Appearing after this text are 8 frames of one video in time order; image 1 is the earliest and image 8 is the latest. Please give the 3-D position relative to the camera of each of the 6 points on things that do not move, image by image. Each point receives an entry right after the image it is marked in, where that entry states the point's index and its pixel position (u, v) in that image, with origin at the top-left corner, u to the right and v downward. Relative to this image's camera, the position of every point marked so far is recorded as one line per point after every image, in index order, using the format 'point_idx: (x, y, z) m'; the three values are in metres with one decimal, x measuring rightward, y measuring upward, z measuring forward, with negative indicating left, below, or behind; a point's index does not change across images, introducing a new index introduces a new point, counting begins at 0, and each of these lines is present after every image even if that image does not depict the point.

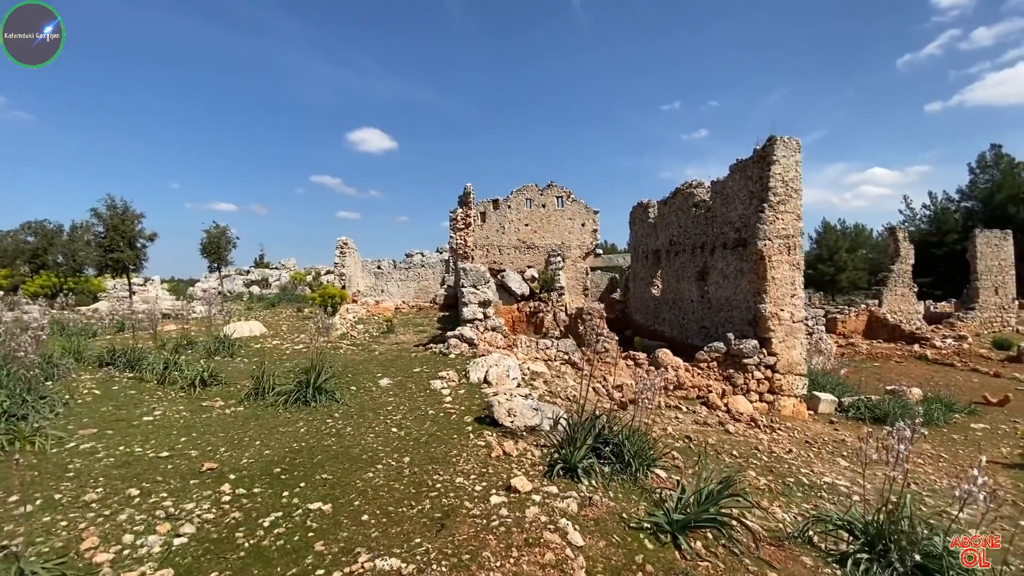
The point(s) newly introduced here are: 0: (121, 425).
0: (-5.6, -2.0, +7.0) m
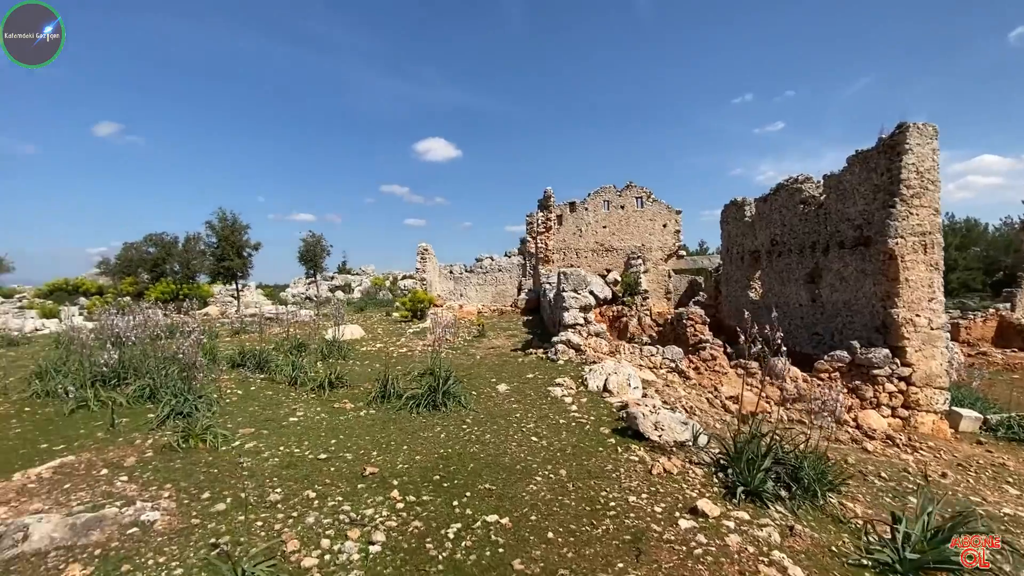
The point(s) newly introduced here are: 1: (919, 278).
0: (-3.6, -2.1, +7.4) m
1: (+11.3, +0.3, +13.4) m
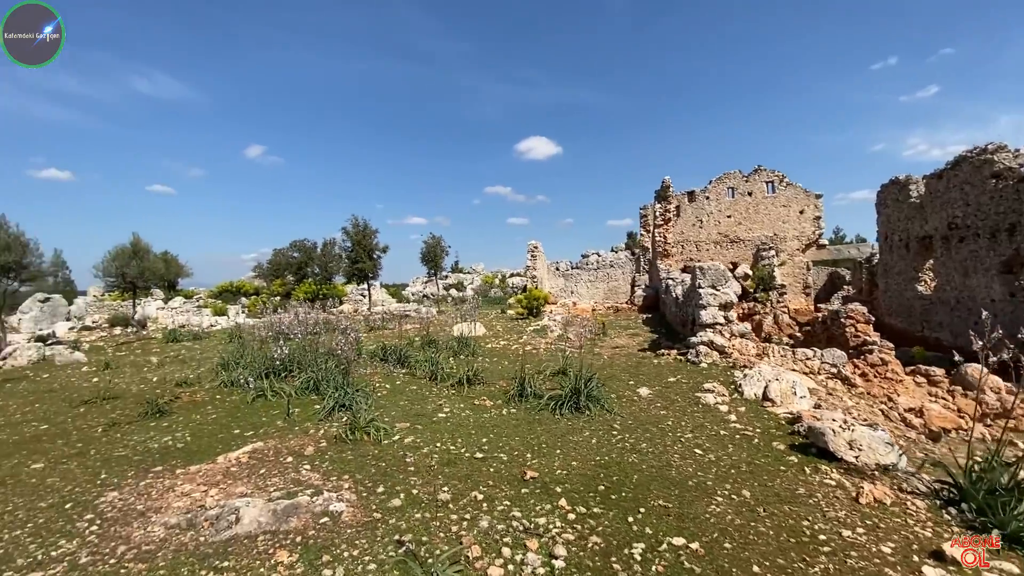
0: (-1.4, -2.1, +7.6) m
1: (+14.4, +0.5, +10.4) m
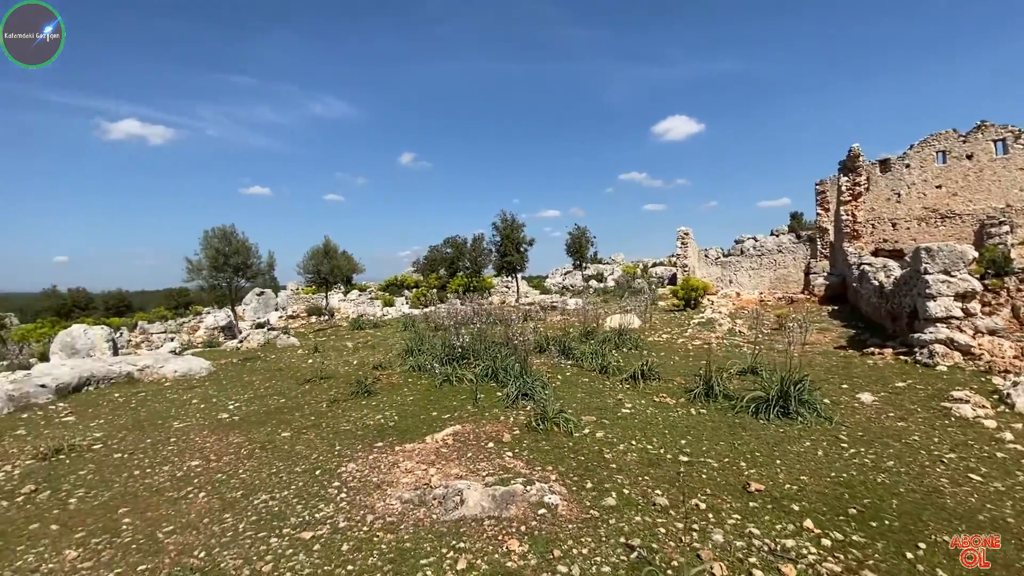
0: (+1.5, -1.9, +7.4) m
1: (+17.4, +0.8, +5.6) m
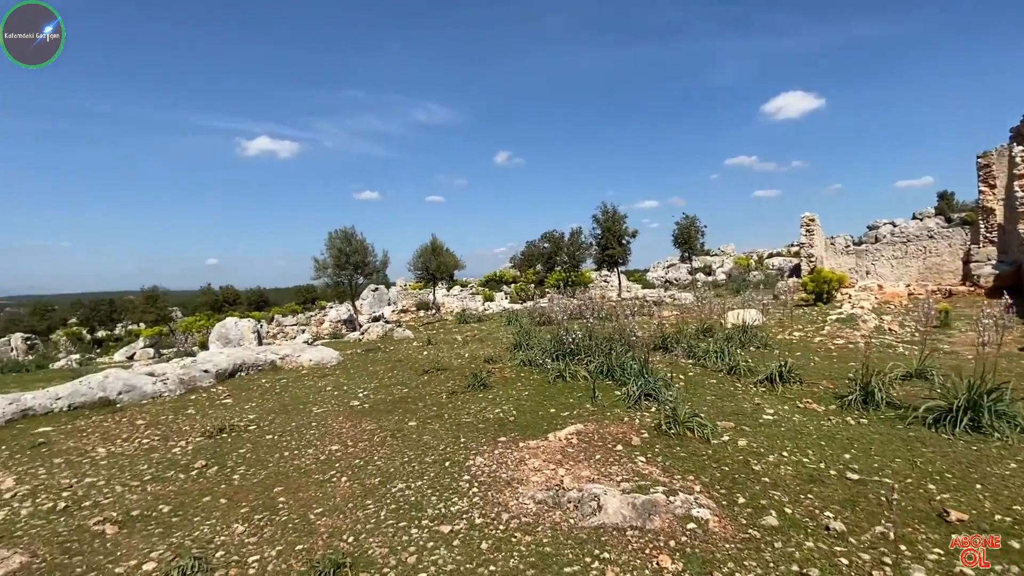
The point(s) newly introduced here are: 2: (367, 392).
0: (+3.2, -1.8, +6.6) m
1: (+18.5, +1.0, +1.8) m
2: (-2.9, -2.1, +9.8) m
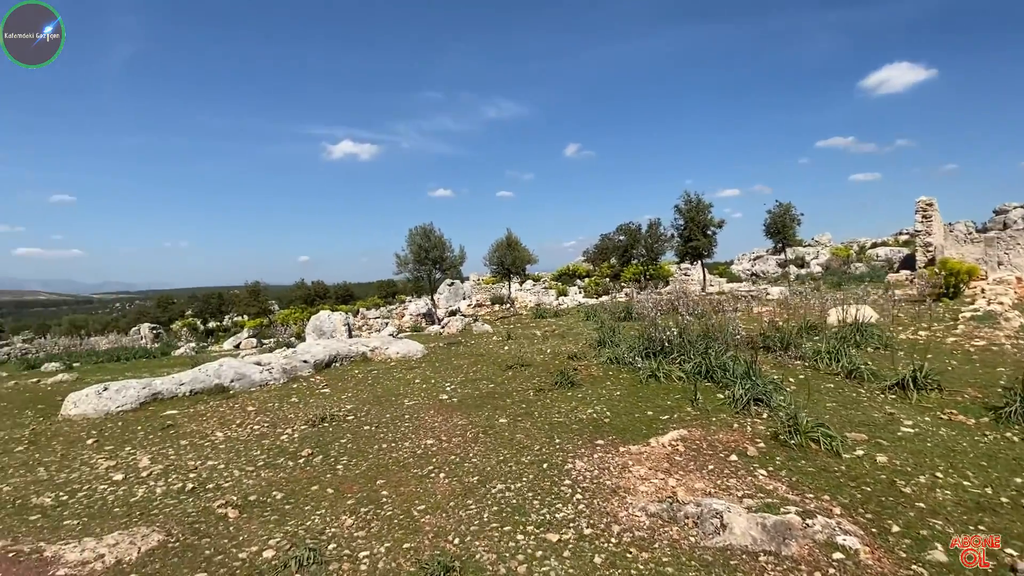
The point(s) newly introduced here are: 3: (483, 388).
0: (+4.5, -1.7, +5.8) m
1: (+18.8, +1.1, -1.2) m
2: (-1.2, -2.0, +9.8) m
3: (-0.6, -2.0, +9.4) m
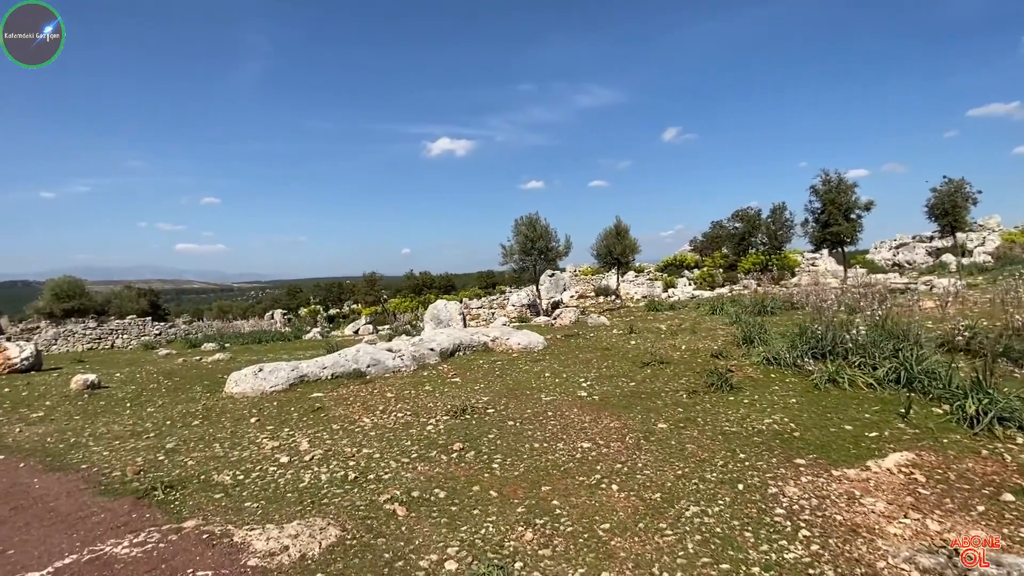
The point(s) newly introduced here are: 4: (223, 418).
0: (+6.3, -1.6, +4.2) m
1: (+19.0, +0.9, -5.5) m
2: (+1.5, -1.8, +9.2) m
3: (+2.0, -1.8, +8.6) m
4: (-5.0, -2.2, +8.4) m
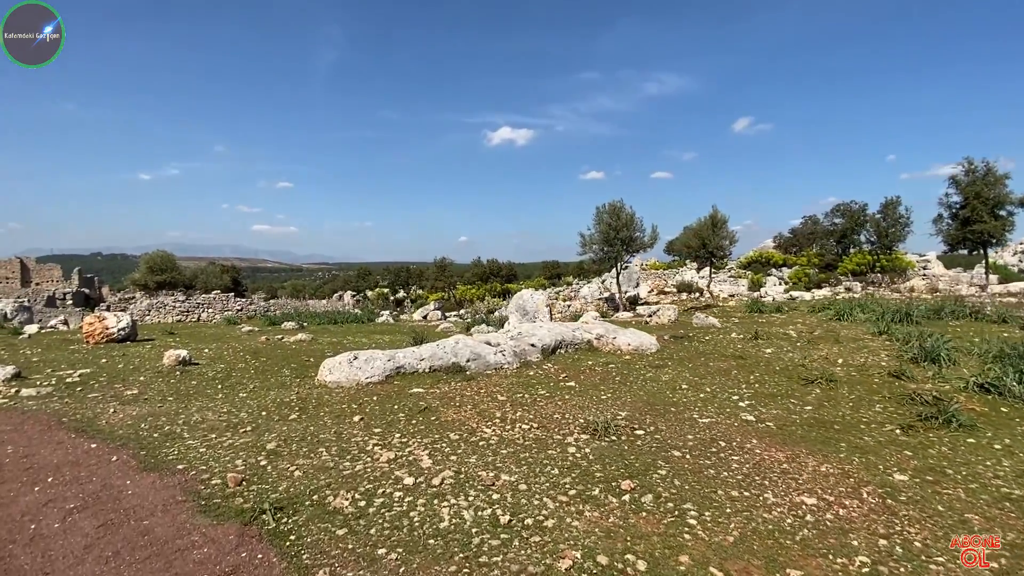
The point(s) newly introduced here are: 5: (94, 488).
0: (+7.8, -1.9, +2.0) m
1: (+19.5, -0.1, -9.1) m
2: (+3.6, -1.7, +7.5) m
3: (+4.1, -1.7, +6.9) m
4: (-2.9, -1.9, +7.4) m
5: (-4.2, -2.0, +4.8) m
